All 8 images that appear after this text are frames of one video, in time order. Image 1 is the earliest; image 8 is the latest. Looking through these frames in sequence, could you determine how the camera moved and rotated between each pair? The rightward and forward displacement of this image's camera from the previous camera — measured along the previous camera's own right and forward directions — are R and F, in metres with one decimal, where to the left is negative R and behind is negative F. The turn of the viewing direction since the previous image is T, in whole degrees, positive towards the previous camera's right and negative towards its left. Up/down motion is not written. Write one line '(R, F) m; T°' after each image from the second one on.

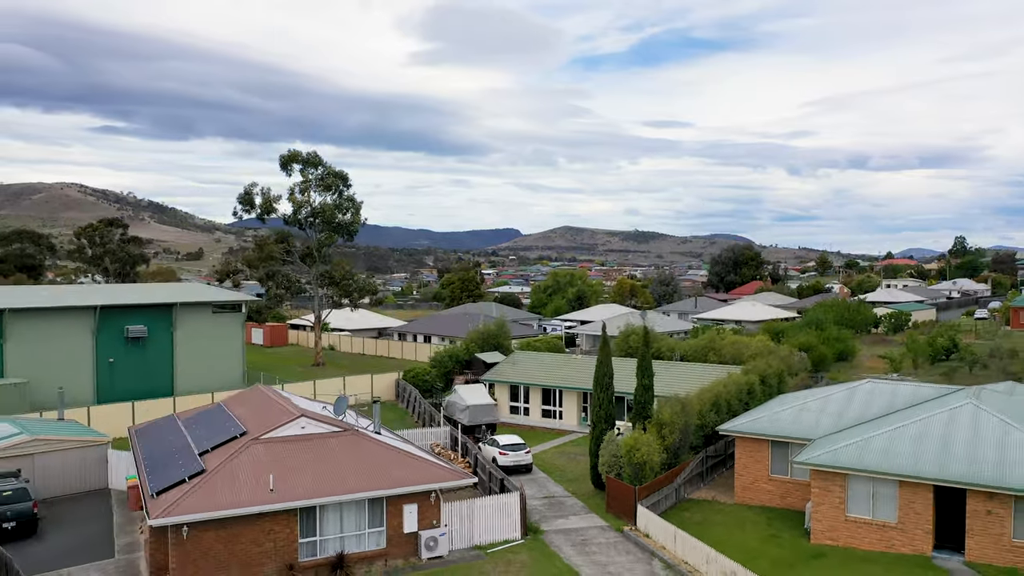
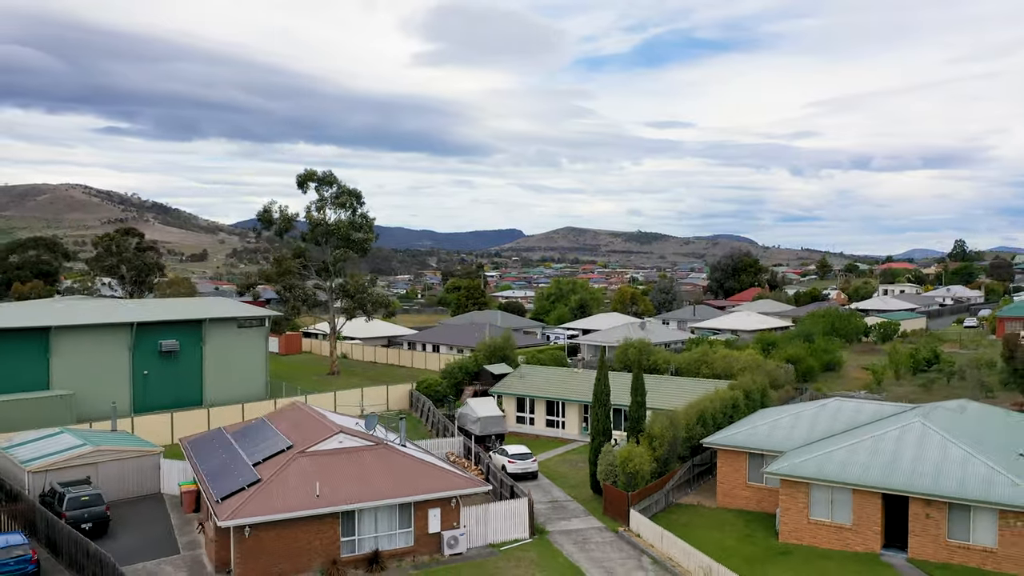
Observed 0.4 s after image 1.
(-0.1, -1.2) m; 0°
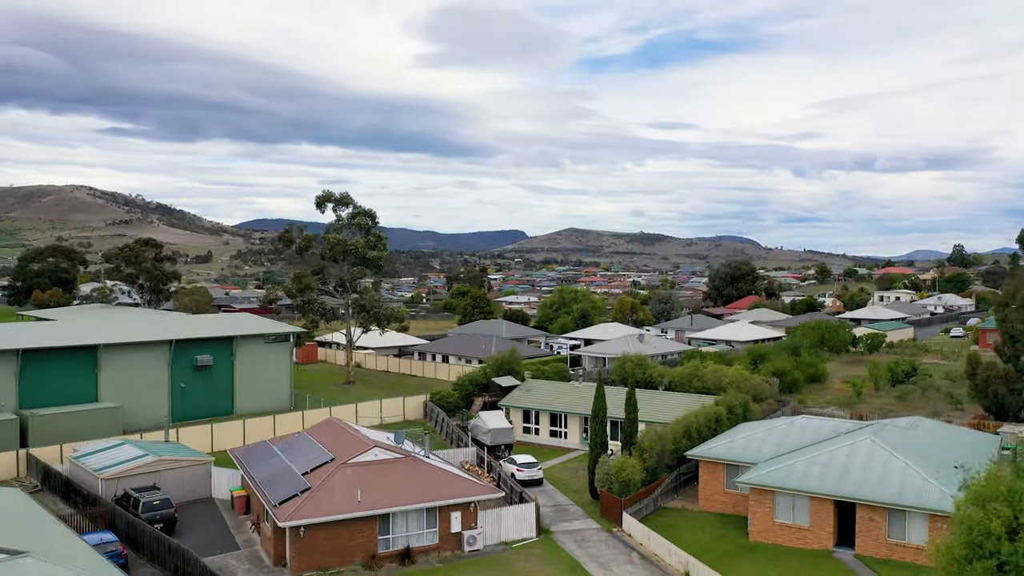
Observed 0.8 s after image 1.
(-0.1, -1.5) m; 0°
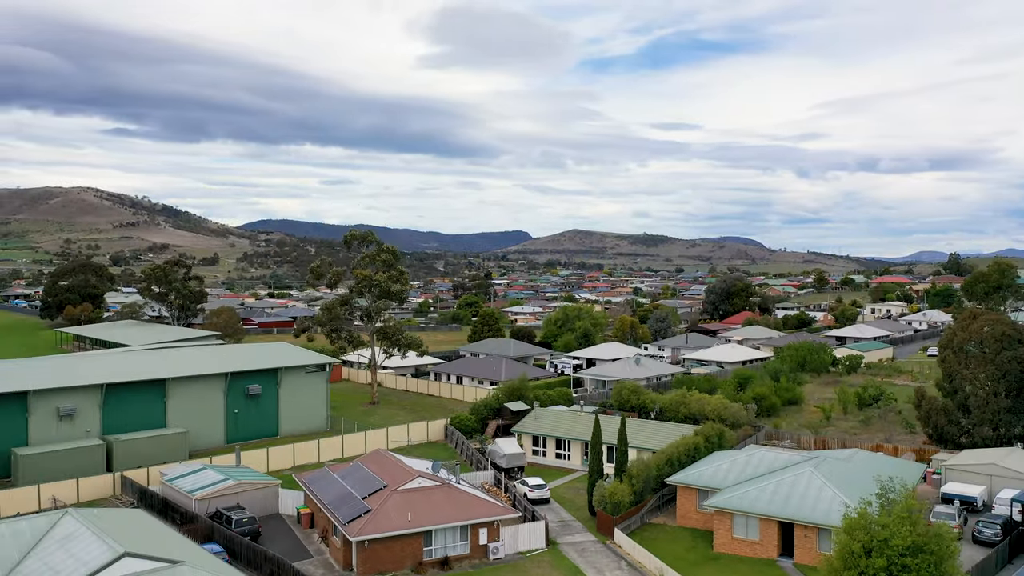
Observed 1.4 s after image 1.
(-0.2, -2.7) m; 0°
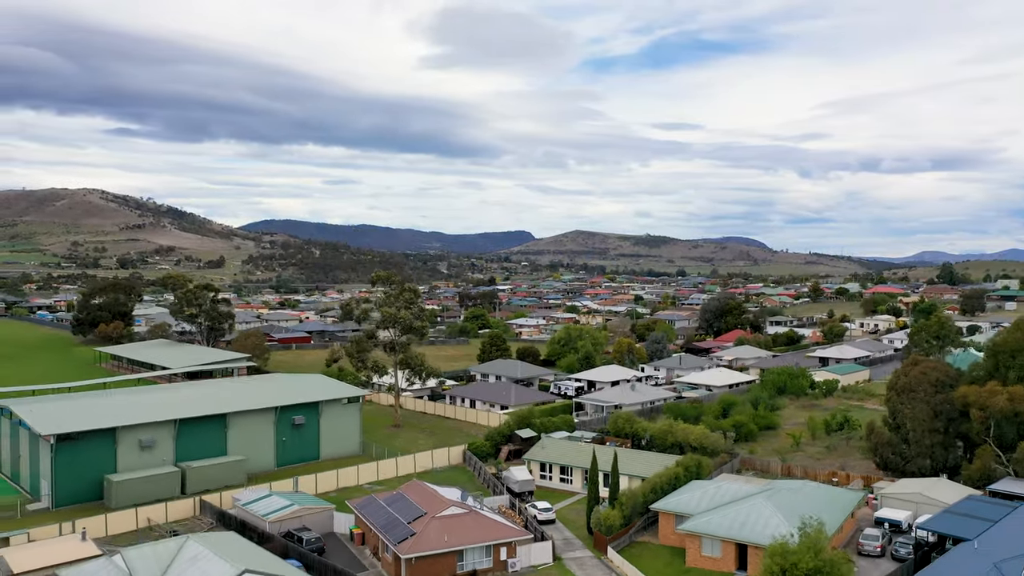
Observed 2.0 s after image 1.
(-0.2, -3.3) m; 0°
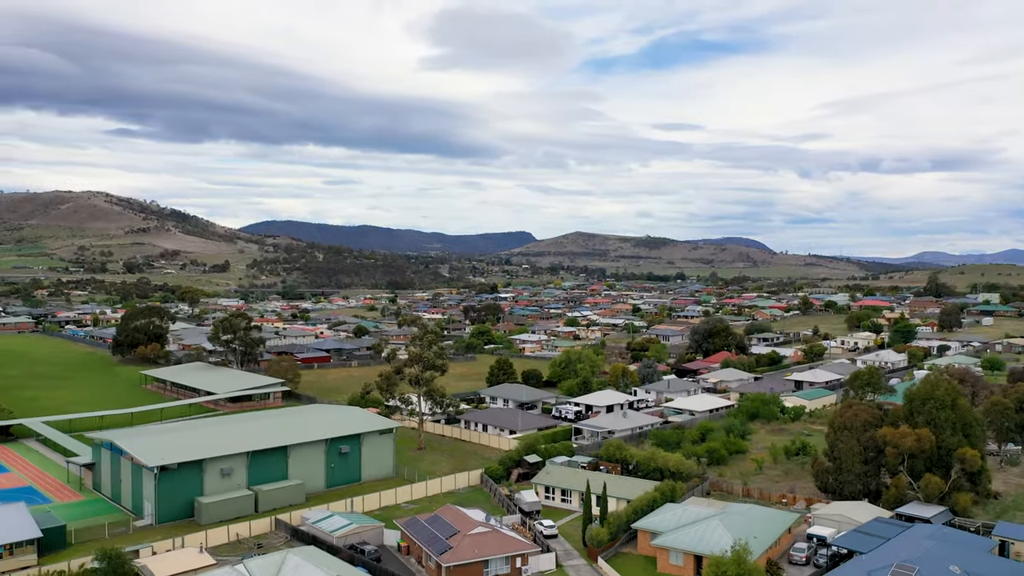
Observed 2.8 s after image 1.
(-0.3, -5.0) m; 0°
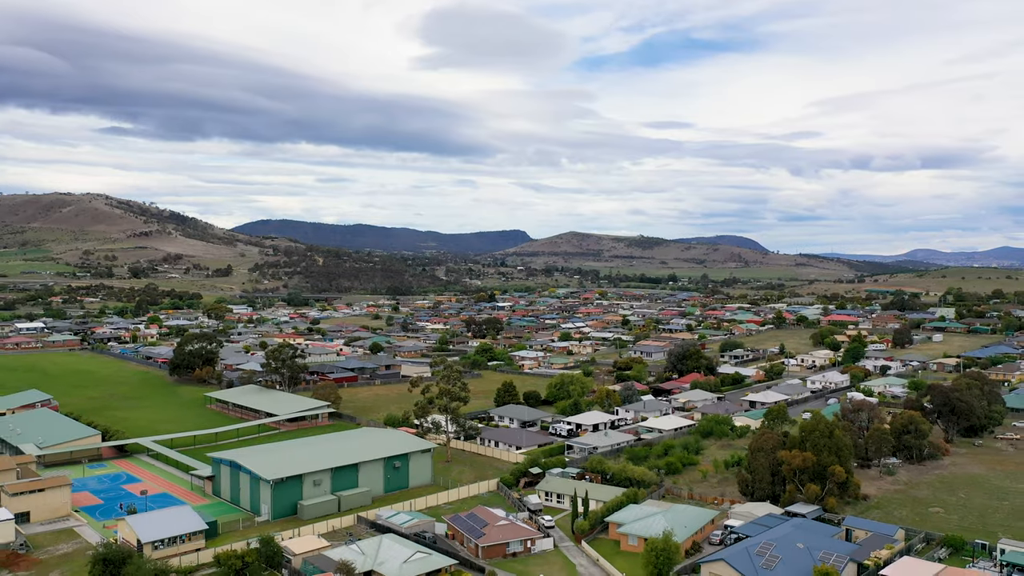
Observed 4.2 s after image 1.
(-0.7, -10.6) m; 0°
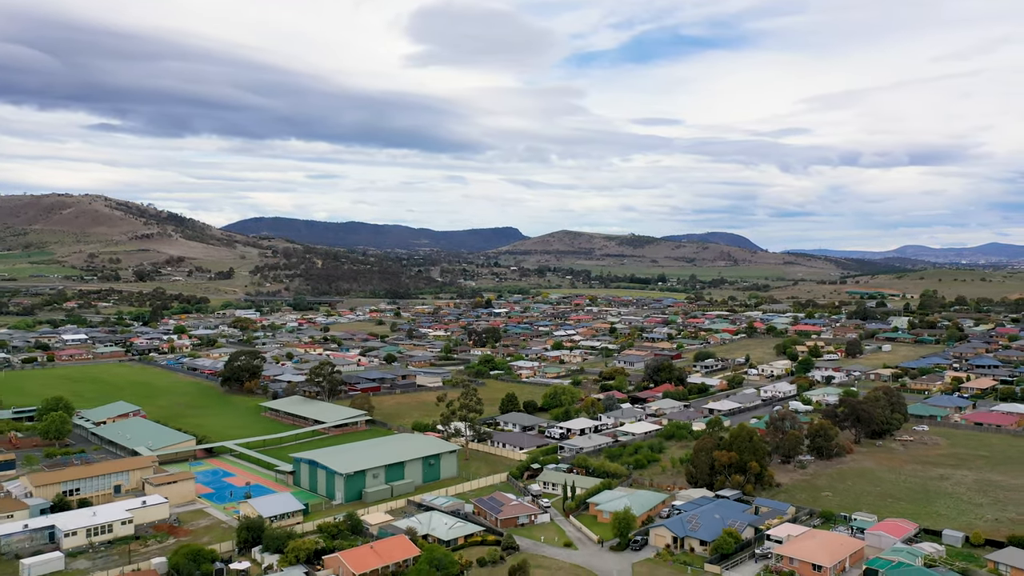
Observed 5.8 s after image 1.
(-1.0, -13.2) m; +1°
